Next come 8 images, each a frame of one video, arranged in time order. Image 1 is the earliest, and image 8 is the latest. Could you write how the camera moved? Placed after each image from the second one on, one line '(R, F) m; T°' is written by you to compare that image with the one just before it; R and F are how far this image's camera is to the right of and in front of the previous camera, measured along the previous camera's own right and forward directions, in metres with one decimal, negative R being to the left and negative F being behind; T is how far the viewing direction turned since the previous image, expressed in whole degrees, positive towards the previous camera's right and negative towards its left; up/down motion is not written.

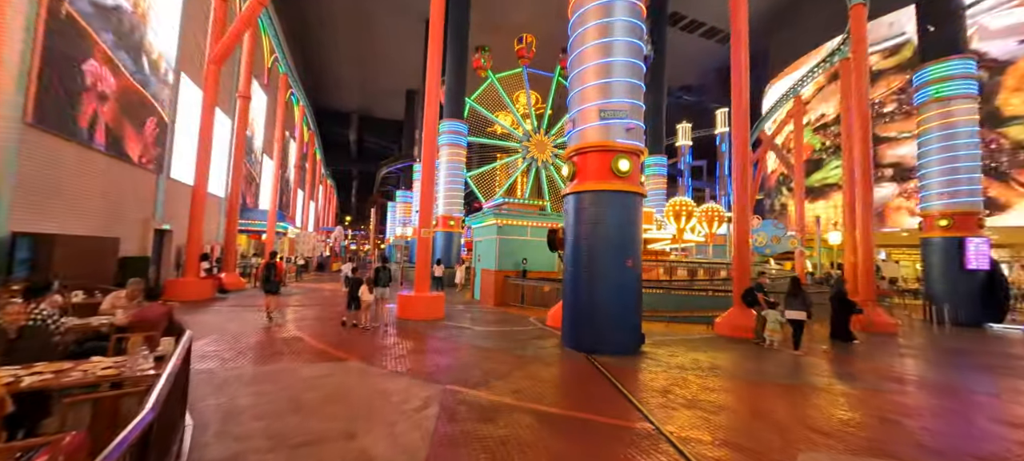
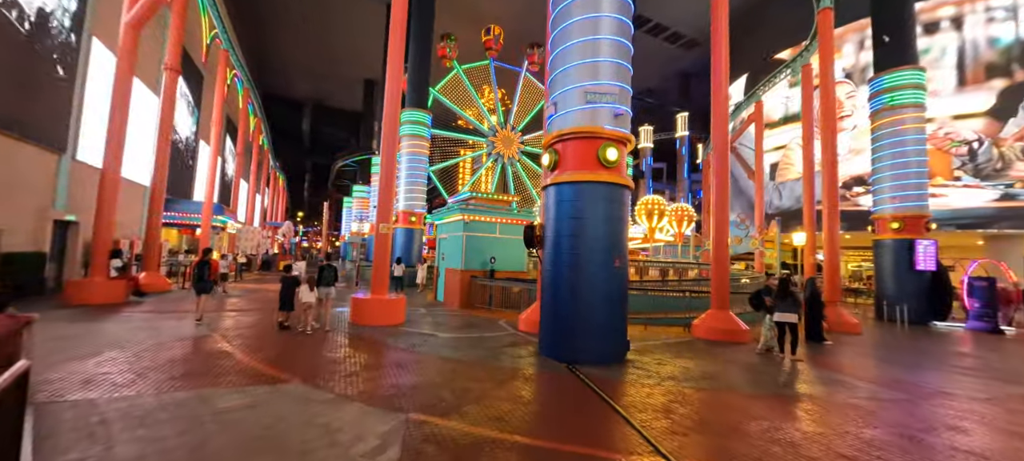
(-0.2, +0.8) m; +6°
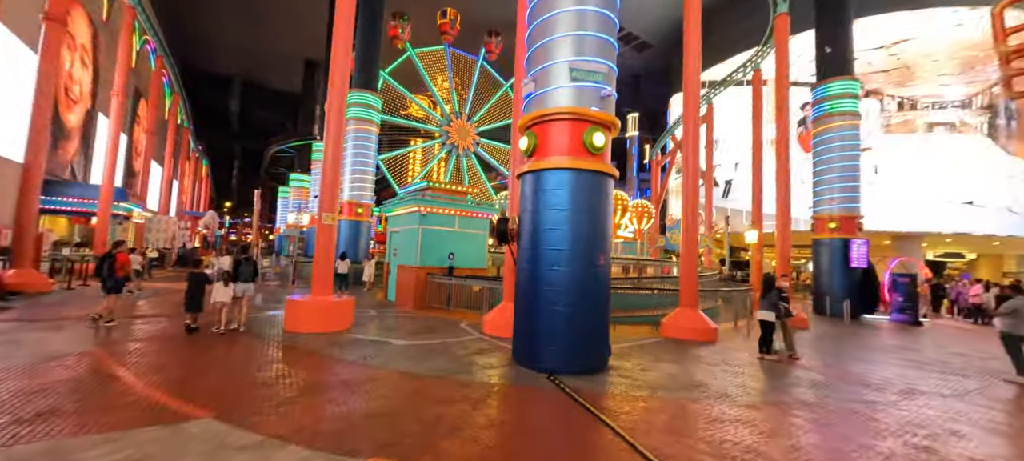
(-0.3, +0.8) m; +8°
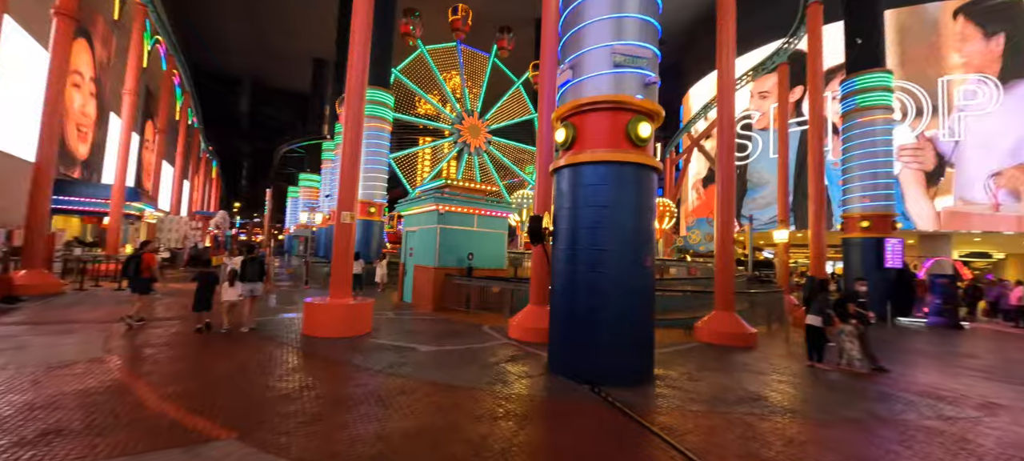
(-0.4, +0.4) m; -1°
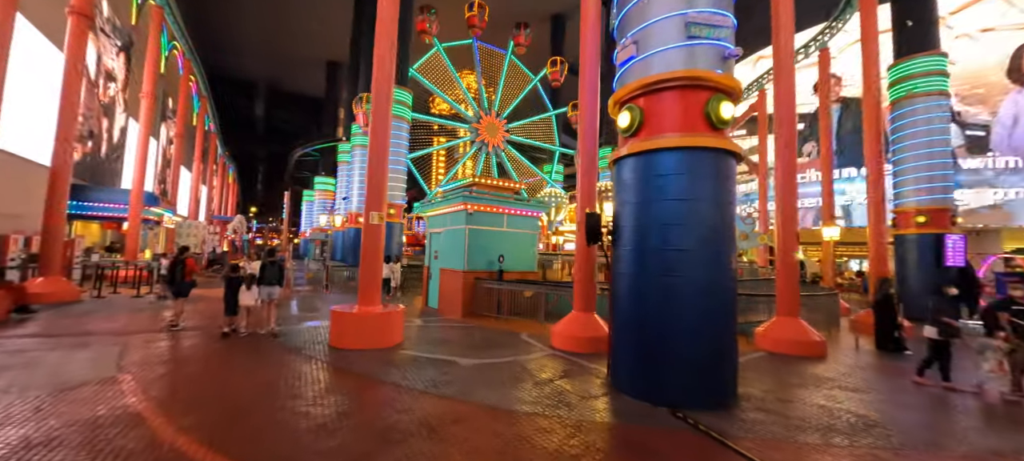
(-0.6, +0.6) m; -2°
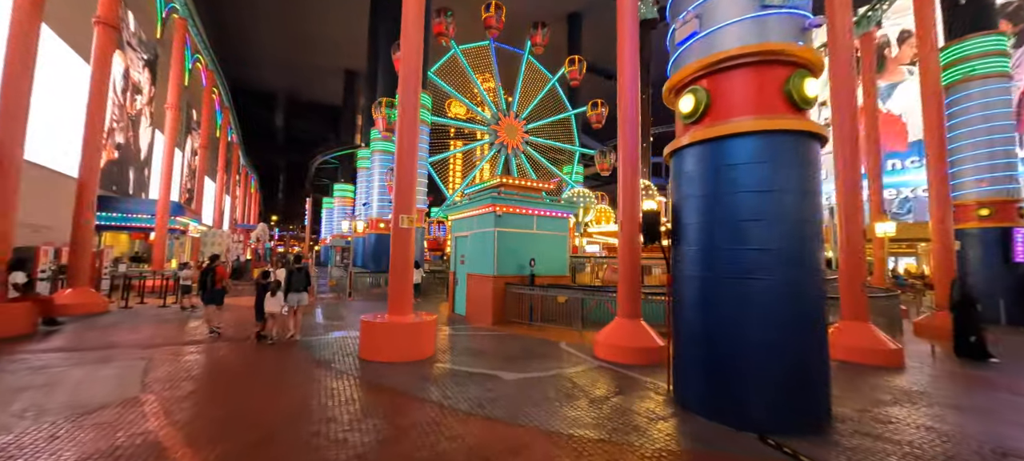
(-0.4, +0.5) m; -2°
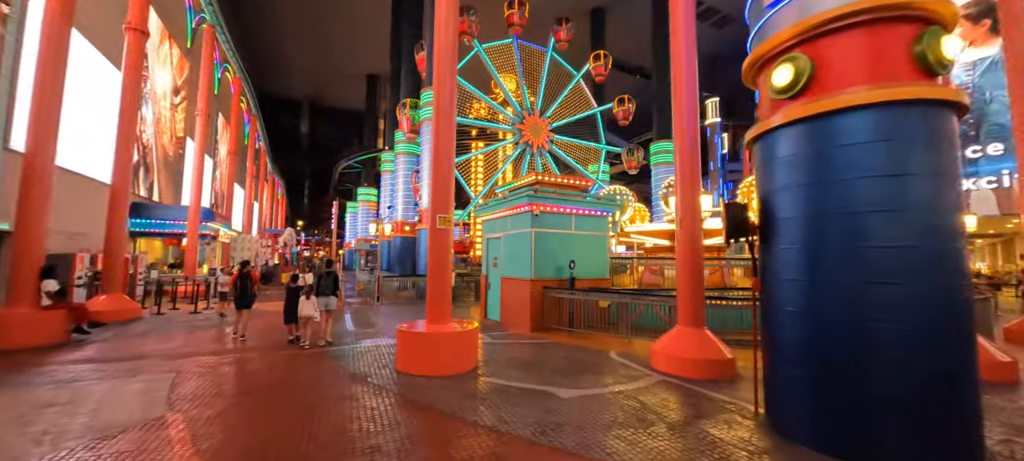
(-0.4, +0.5) m; -3°
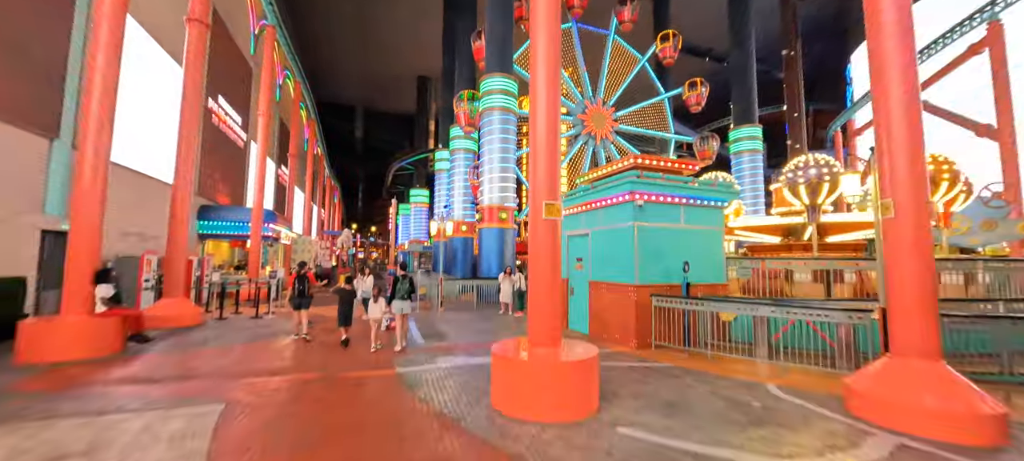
(-1.0, +1.4) m; -7°
